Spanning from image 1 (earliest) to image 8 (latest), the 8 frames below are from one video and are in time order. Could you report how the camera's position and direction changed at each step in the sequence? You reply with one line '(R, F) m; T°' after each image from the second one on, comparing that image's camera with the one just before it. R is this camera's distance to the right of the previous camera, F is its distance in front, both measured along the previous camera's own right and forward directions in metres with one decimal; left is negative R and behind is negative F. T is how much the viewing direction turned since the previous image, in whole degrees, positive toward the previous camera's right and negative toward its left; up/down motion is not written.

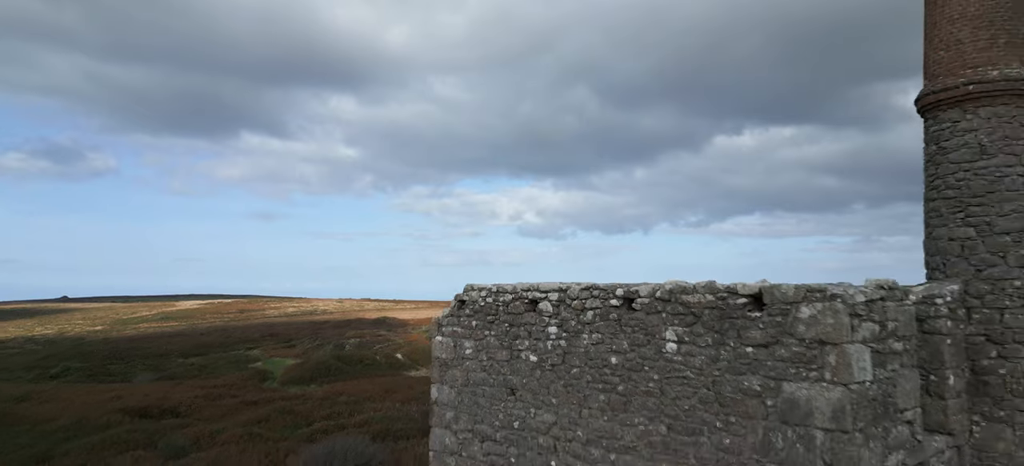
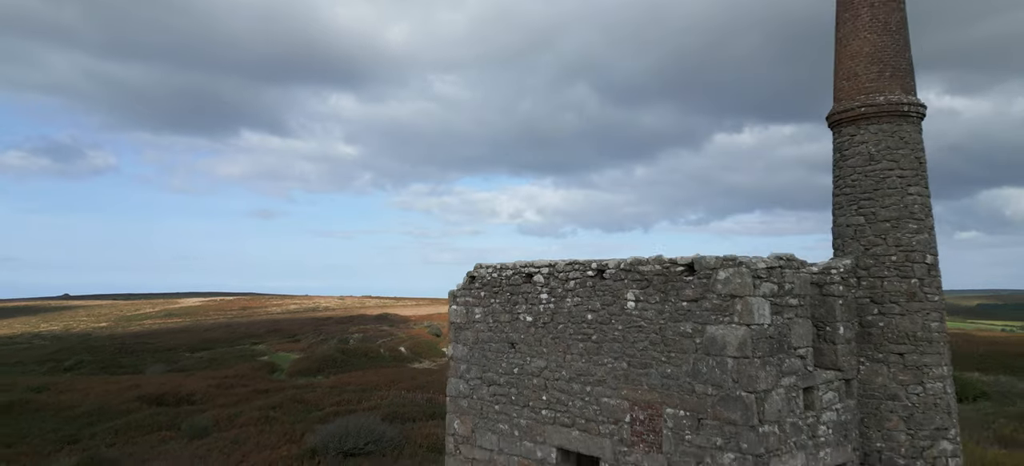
(0.0, -1.6) m; 0°
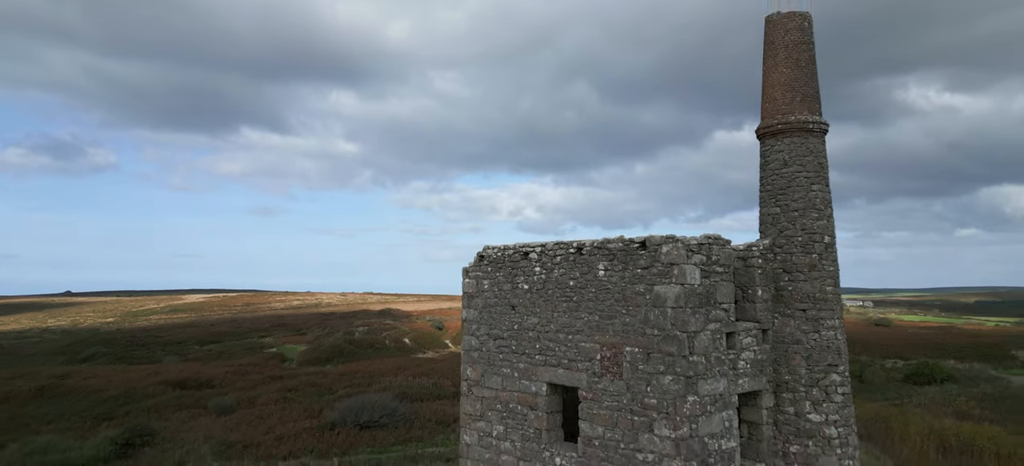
(0.0, -2.1) m; 0°
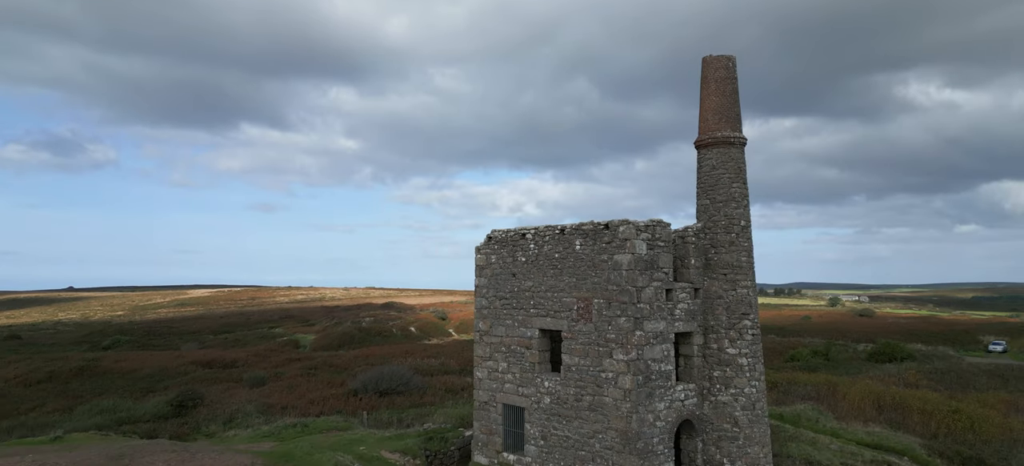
(0.0, -3.1) m; 0°
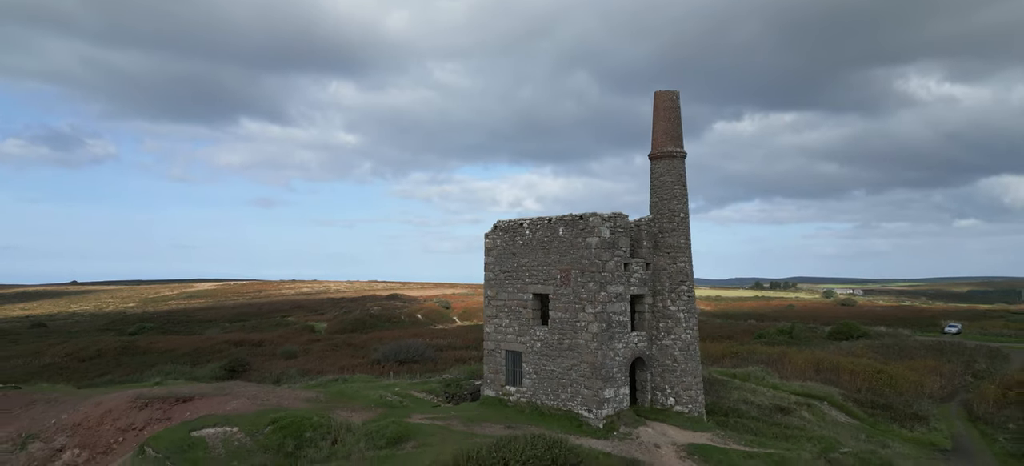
(0.0, -4.2) m; 0°
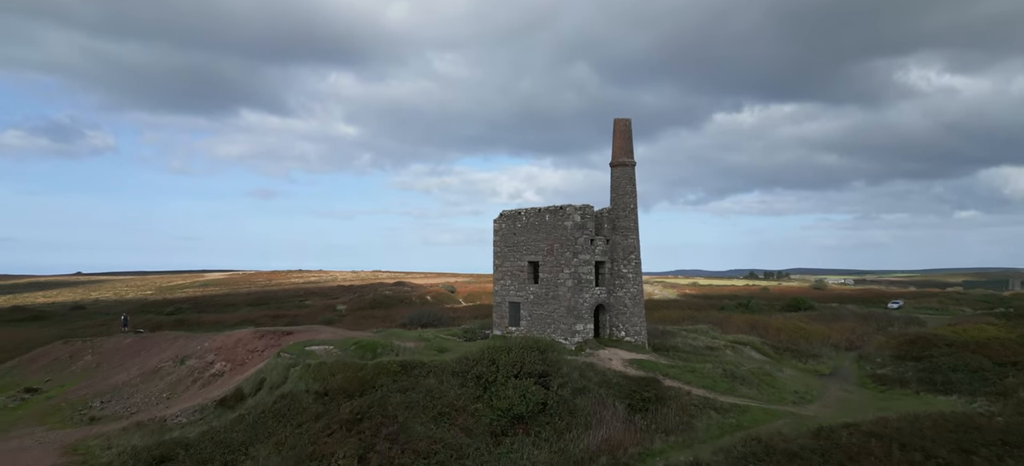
(-0.1, -6.8) m; 0°
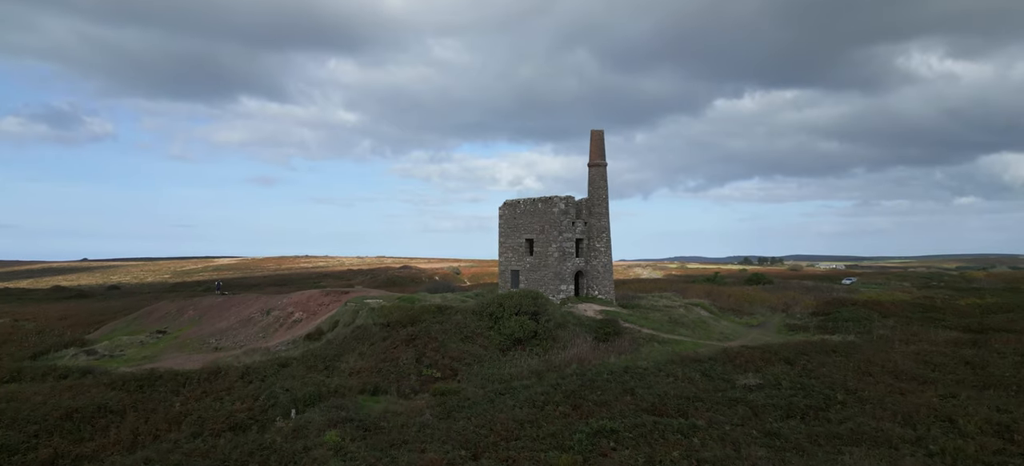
(-0.1, -7.3) m; 0°
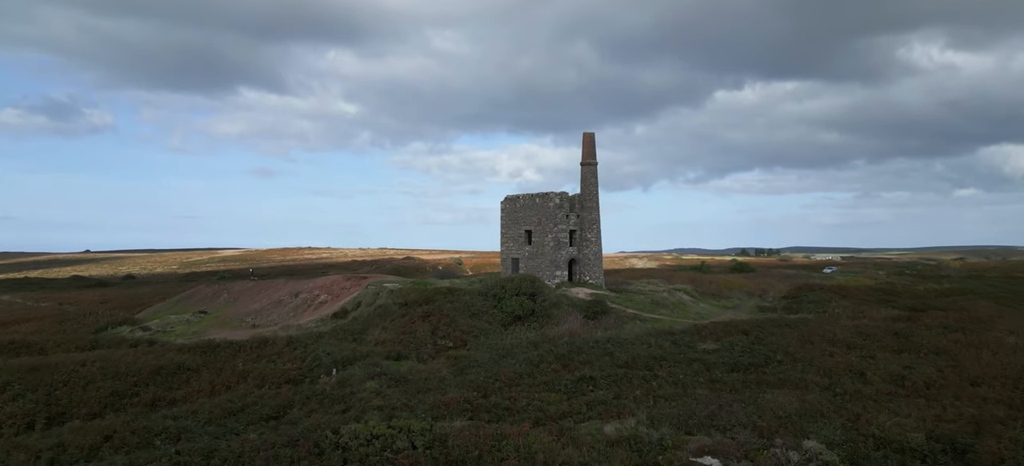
(0.0, -3.6) m; 0°
